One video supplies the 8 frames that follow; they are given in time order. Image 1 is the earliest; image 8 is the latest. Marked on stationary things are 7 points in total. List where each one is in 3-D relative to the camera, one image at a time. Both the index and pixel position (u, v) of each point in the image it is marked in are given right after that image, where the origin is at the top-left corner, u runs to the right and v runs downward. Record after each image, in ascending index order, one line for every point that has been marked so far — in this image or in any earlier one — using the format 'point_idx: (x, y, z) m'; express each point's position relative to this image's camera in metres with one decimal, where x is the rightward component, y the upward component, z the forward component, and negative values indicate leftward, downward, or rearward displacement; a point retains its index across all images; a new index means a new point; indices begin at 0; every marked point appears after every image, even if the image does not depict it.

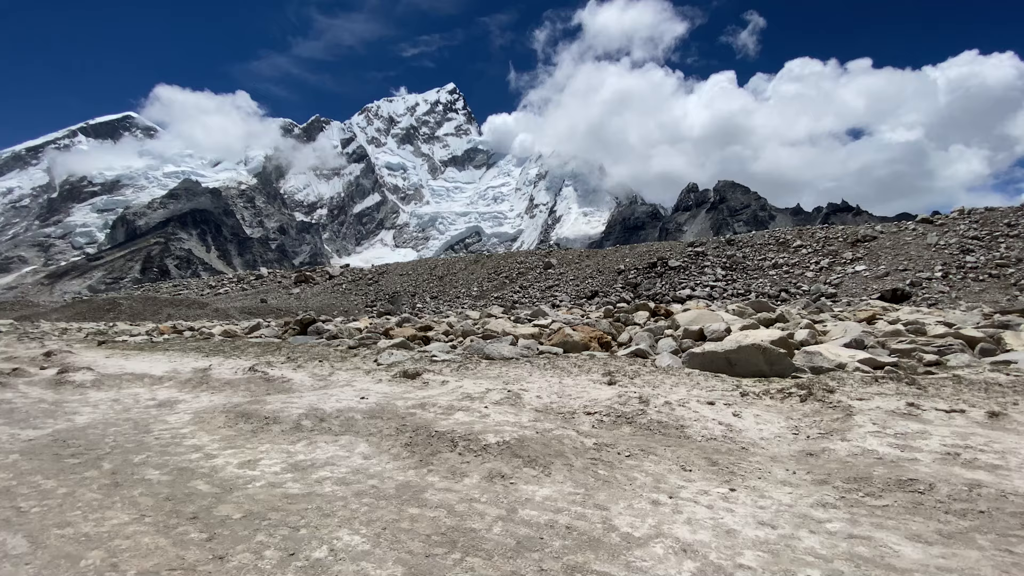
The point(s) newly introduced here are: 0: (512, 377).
0: (0.0, -2.2, +11.9) m
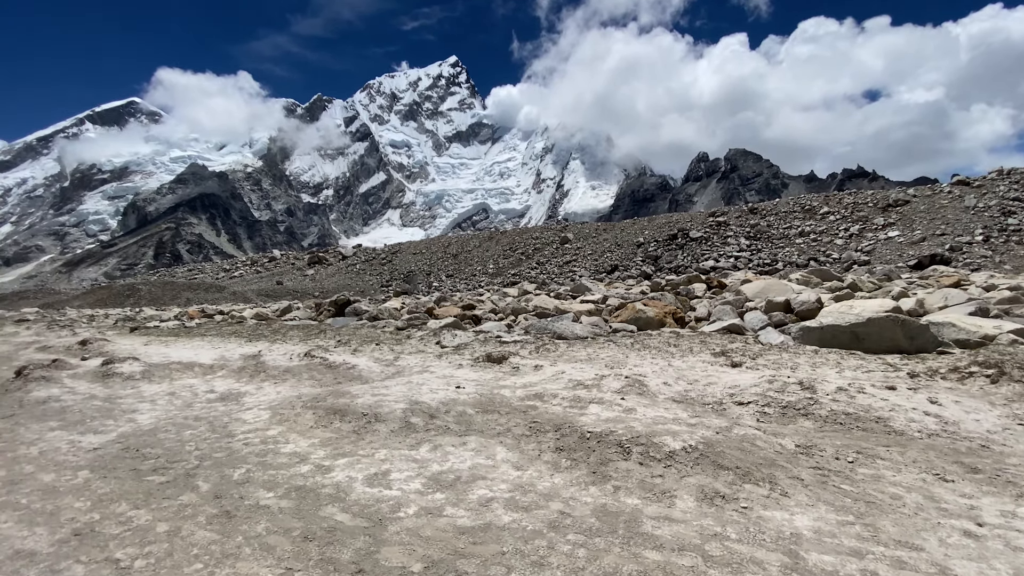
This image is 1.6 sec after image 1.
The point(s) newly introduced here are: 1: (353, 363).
0: (+2.2, -1.6, +10.5) m
1: (-4.2, -2.0, +12.7) m
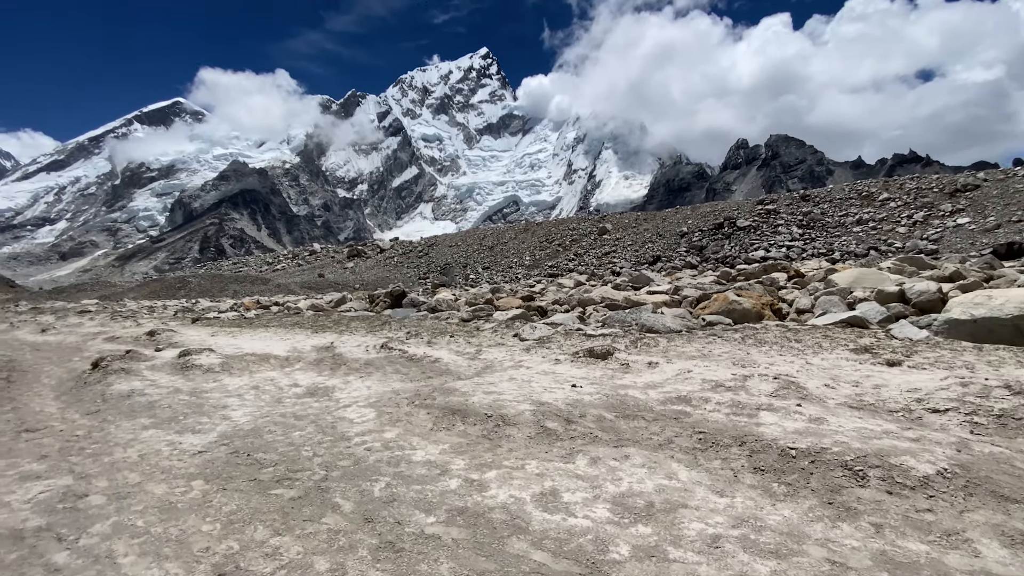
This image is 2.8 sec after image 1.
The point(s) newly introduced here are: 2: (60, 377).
0: (+4.3, -1.3, +9.4) m
1: (-1.9, -1.7, +11.9) m
2: (-11.5, -2.2, +12.1) m
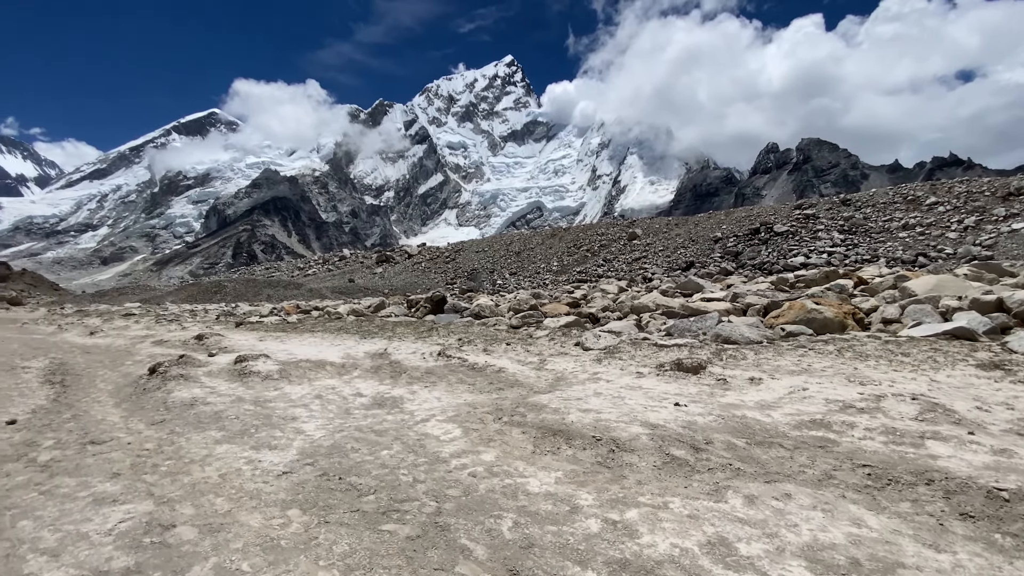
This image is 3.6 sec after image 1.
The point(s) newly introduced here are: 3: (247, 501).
0: (+5.8, -1.4, +8.4) m
1: (-0.4, -1.8, +11.3) m
2: (-9.9, -2.3, +12.0) m
3: (-2.6, -2.0, +4.6) m
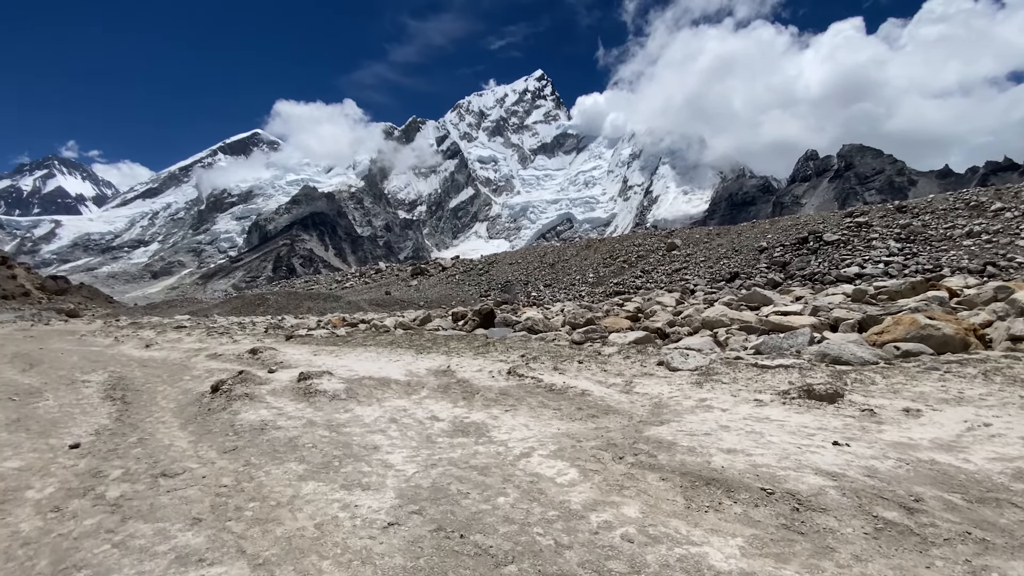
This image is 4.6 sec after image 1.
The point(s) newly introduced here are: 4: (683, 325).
0: (+7.3, -1.6, +7.0) m
1: (+1.4, -2.1, +10.3) m
2: (-8.0, -2.7, +11.6) m
3: (-1.2, -2.2, +3.8) m
4: (+6.4, -1.4, +17.9) m
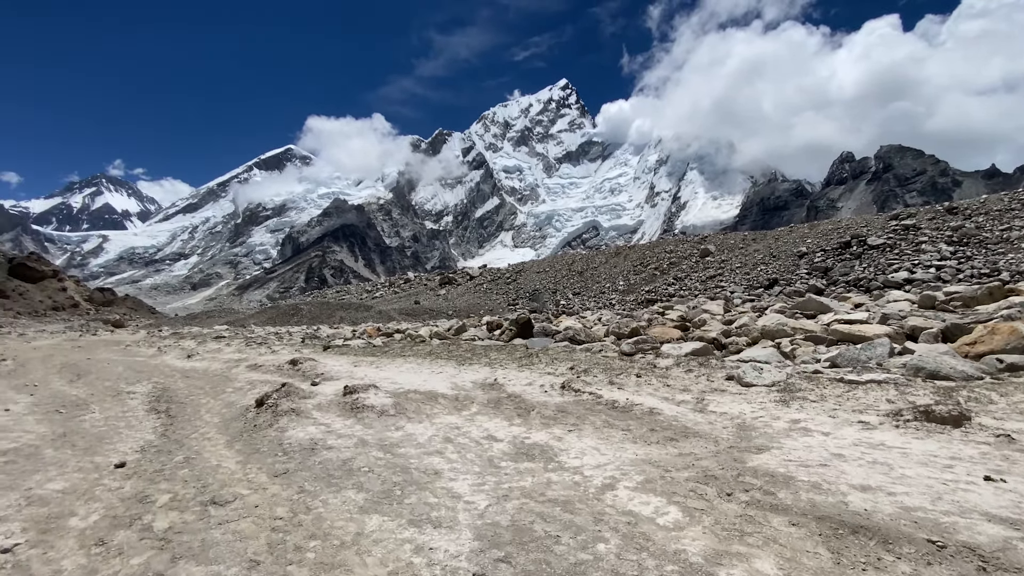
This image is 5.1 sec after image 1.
0: (+8.3, -1.7, +5.9) m
1: (+2.6, -2.2, +9.5) m
2: (-6.8, -2.9, +11.2) m
3: (-0.4, -2.2, +3.1) m
4: (+8.0, -1.6, +16.8) m
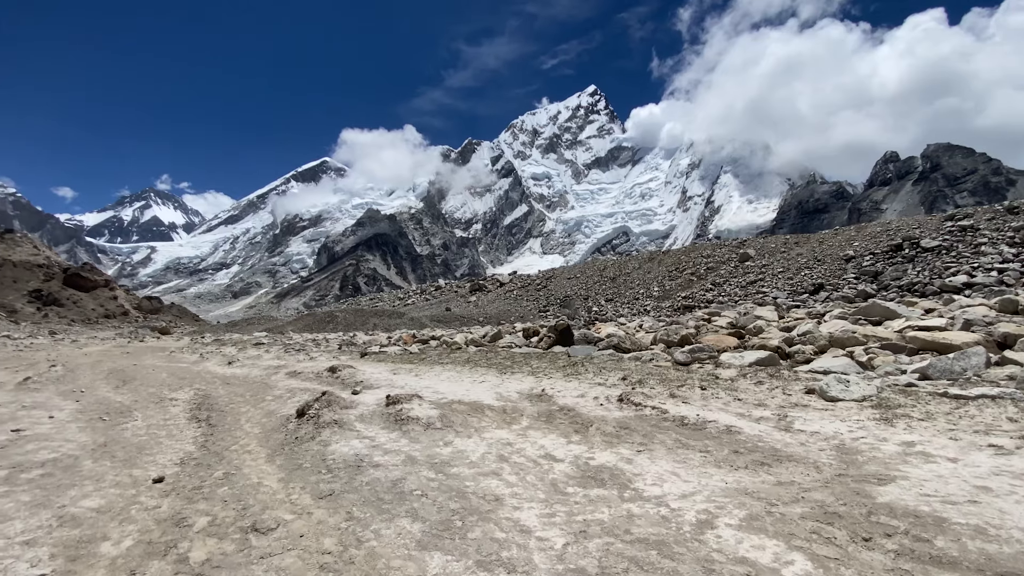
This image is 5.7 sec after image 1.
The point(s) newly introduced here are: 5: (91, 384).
0: (+9.1, -1.7, +4.6) m
1: (+3.6, -2.3, +8.5) m
2: (-5.6, -3.0, +10.9) m
3: (+0.2, -2.2, +2.3) m
4: (+9.4, -1.8, +15.5) m
5: (-13.8, -3.2, +15.7) m
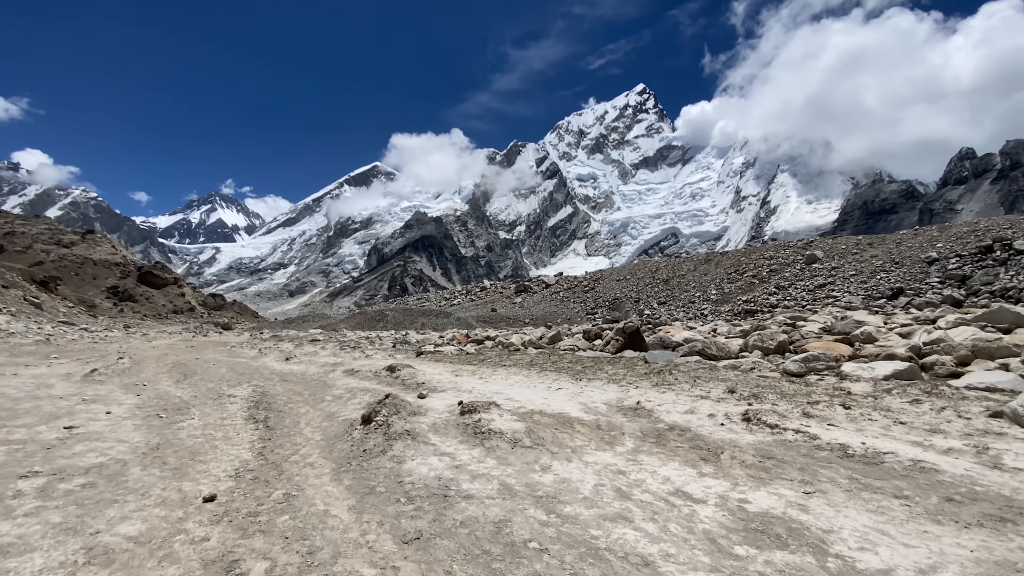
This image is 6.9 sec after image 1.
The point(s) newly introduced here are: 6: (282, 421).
0: (+10.3, -1.6, +2.2) m
1: (+5.2, -2.2, +6.6) m
2: (-3.8, -2.8, +9.8) m
3: (+1.2, -2.1, +0.8) m
4: (+11.6, -1.7, +13.1) m
5: (-11.5, -2.9, +15.4) m
6: (-5.1, -3.0, +10.8) m
